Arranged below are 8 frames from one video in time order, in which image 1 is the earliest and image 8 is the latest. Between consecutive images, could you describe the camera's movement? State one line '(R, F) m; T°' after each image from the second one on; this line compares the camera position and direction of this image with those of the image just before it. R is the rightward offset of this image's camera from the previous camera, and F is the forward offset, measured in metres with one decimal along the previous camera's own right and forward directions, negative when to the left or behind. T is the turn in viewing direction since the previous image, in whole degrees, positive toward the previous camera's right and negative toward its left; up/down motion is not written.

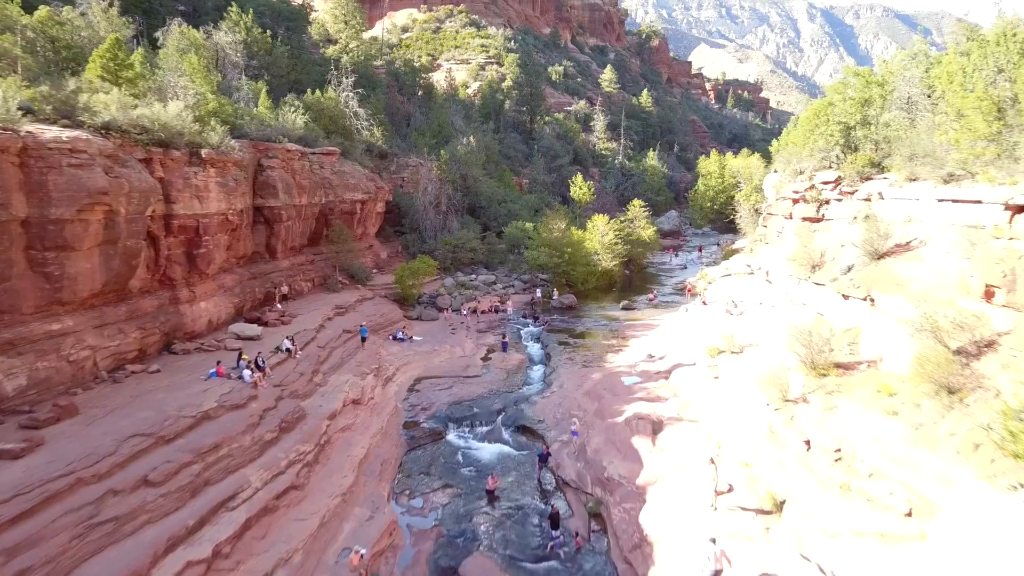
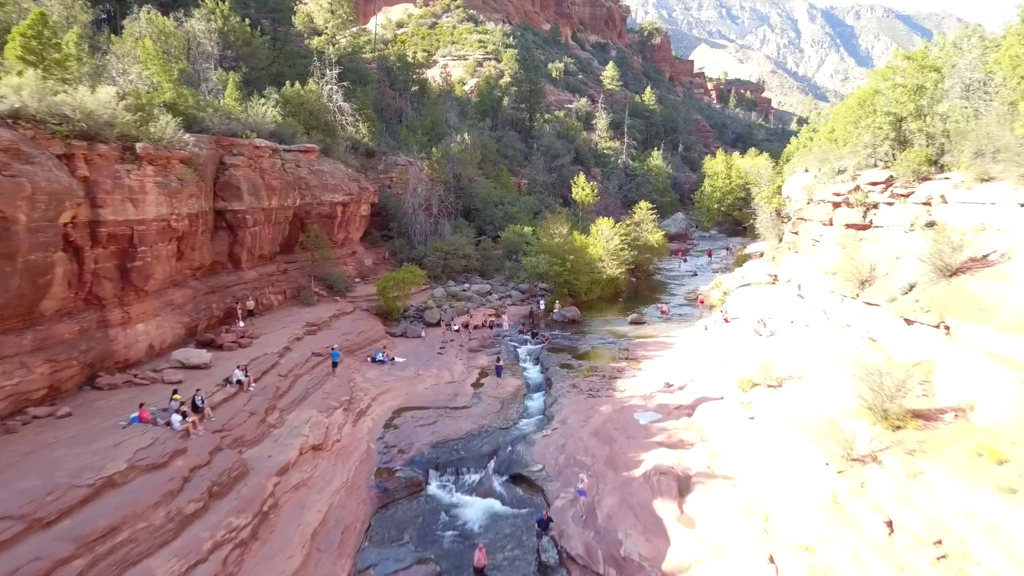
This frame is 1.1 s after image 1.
(+0.1, +3.3) m; 0°
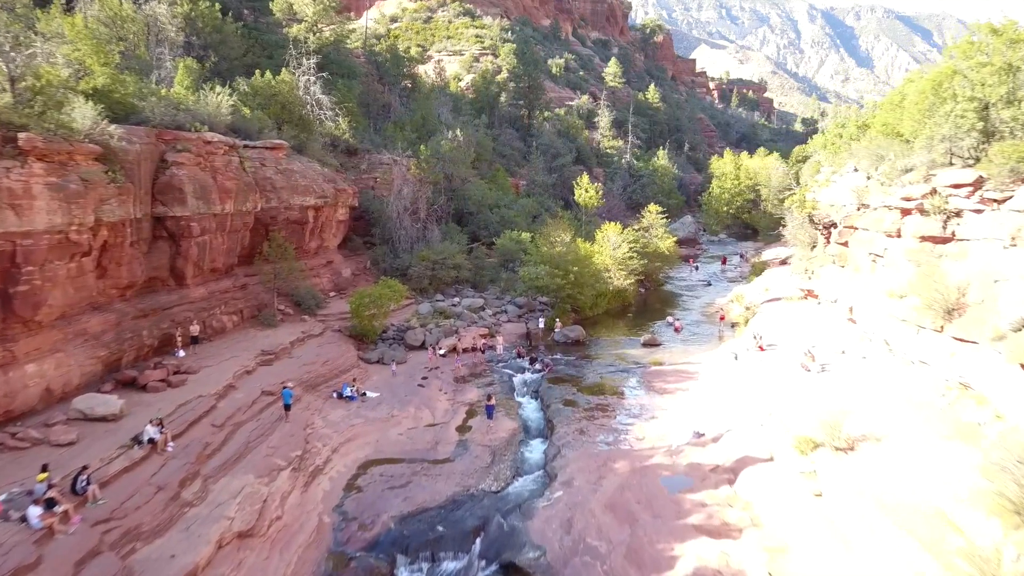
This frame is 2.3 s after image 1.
(+0.1, +3.9) m; 0°
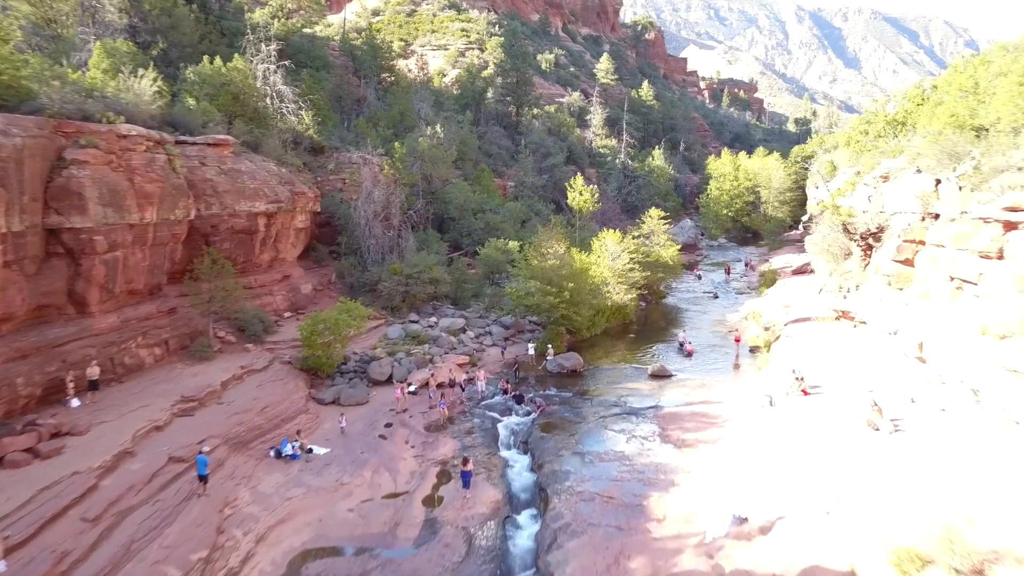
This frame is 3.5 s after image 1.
(+0.1, +4.0) m; +1°
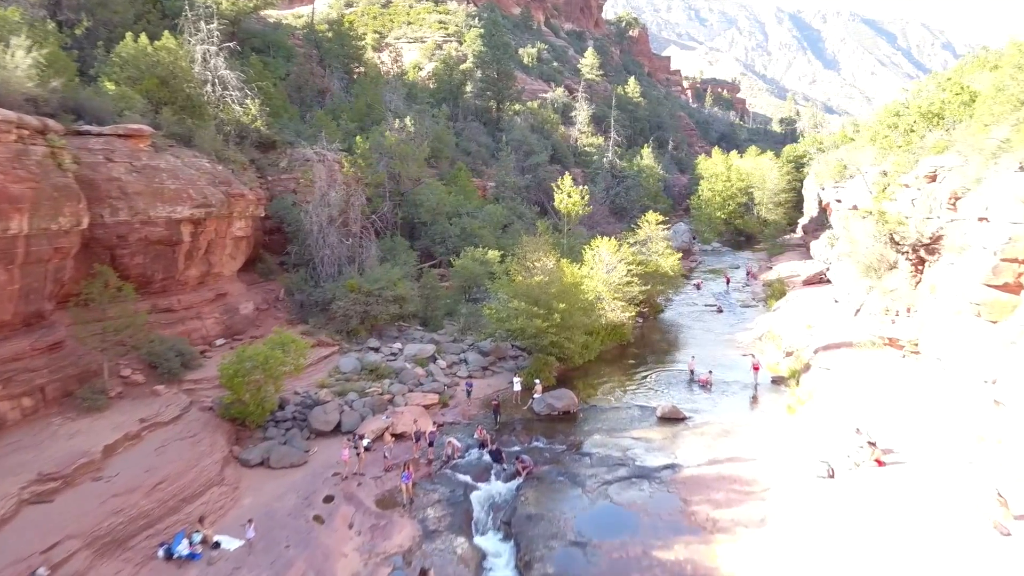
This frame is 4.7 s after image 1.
(+0.1, +4.2) m; +1°
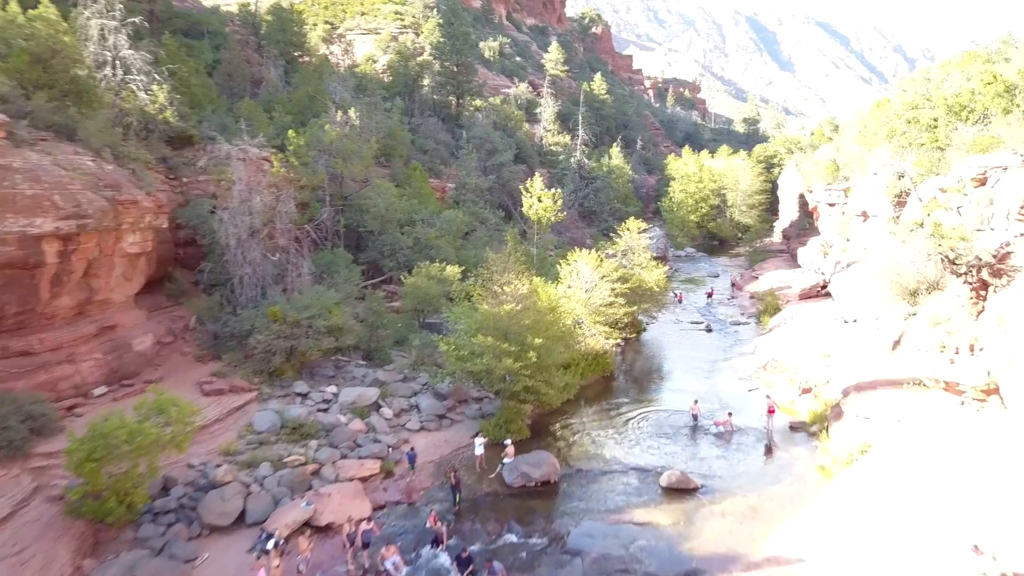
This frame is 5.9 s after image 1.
(0.0, +4.2) m; +3°
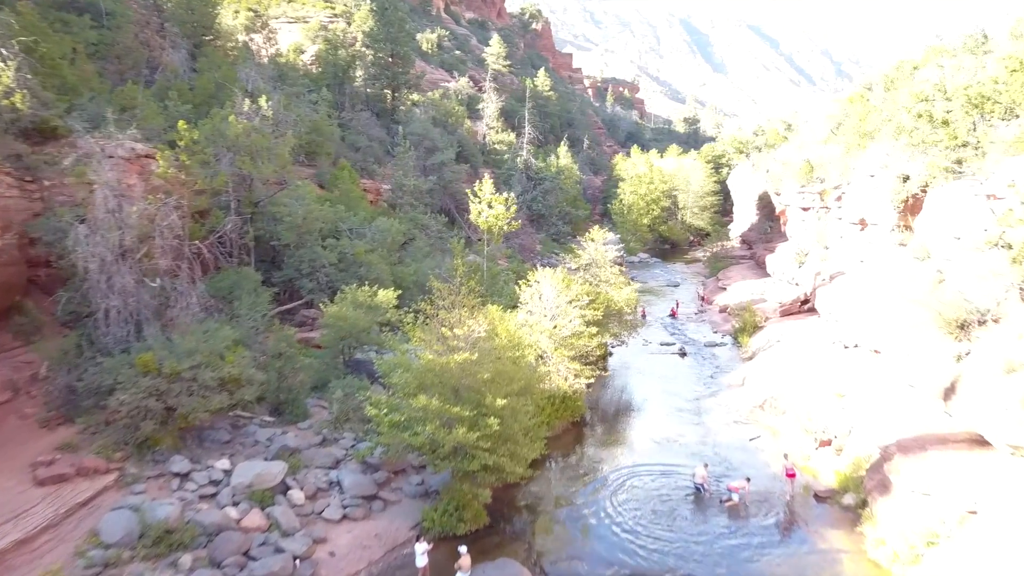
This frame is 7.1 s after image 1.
(-0.2, +4.2) m; +4°
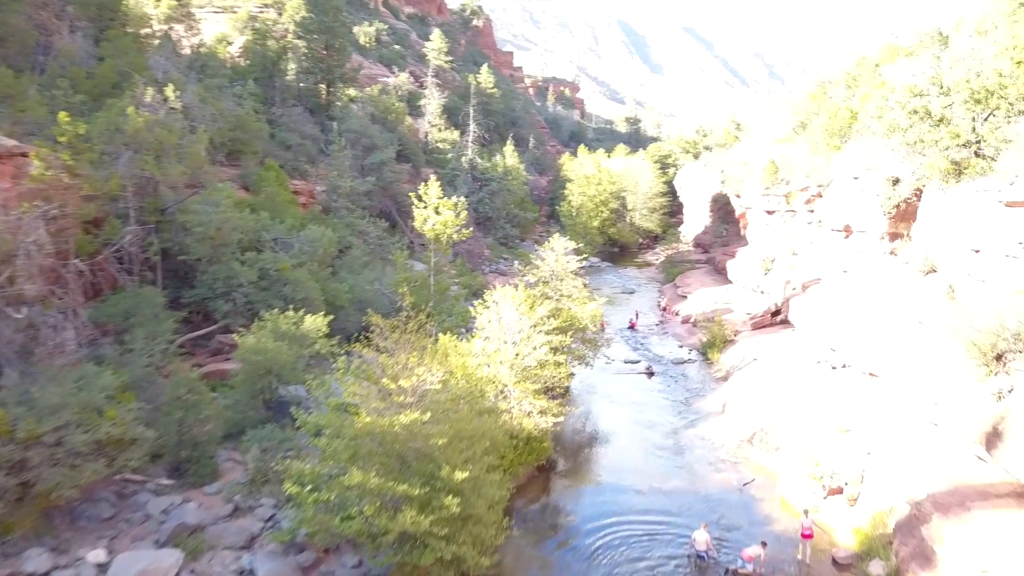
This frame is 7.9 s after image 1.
(-0.2, +2.7) m; +4°
